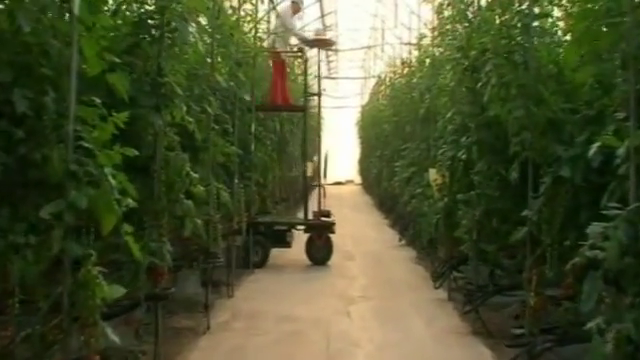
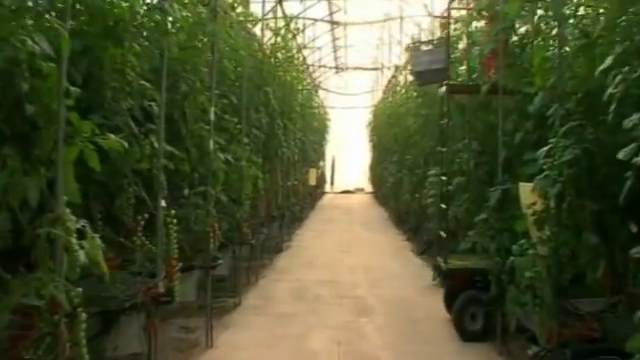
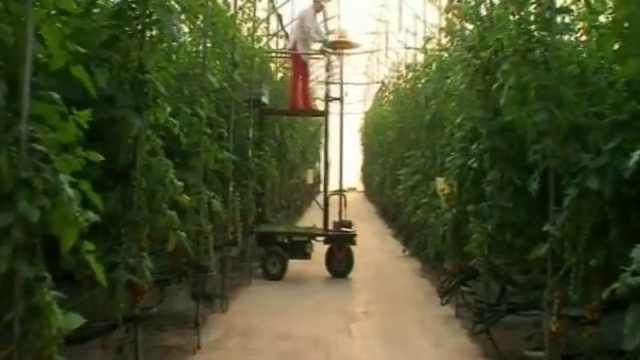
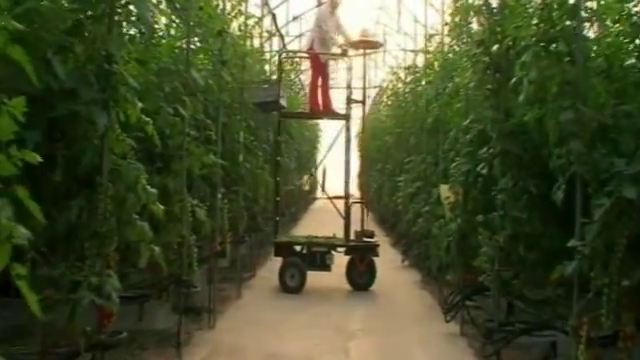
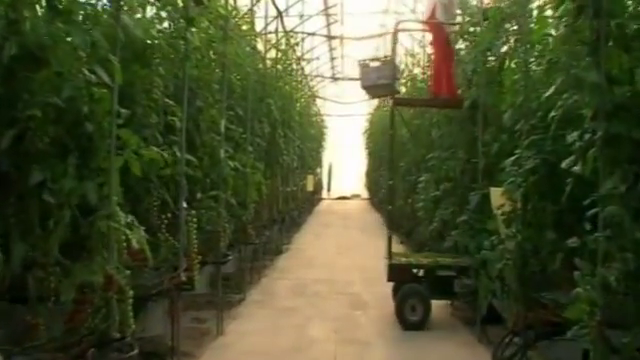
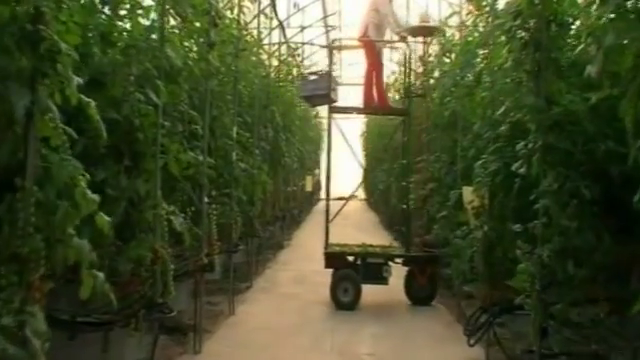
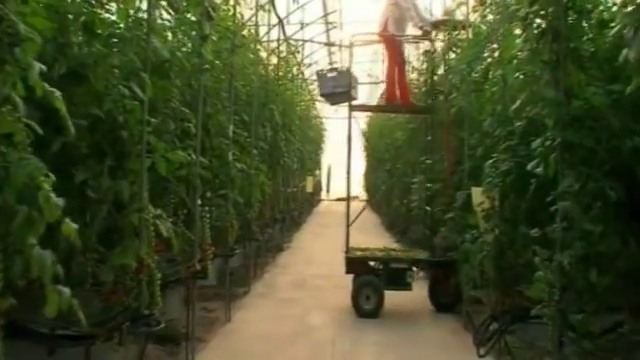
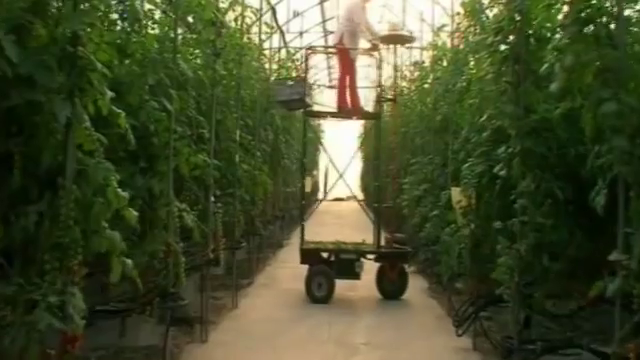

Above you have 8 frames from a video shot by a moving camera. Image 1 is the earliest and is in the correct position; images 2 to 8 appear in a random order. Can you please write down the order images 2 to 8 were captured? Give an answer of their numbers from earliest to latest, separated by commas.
3, 4, 8, 6, 7, 5, 2
